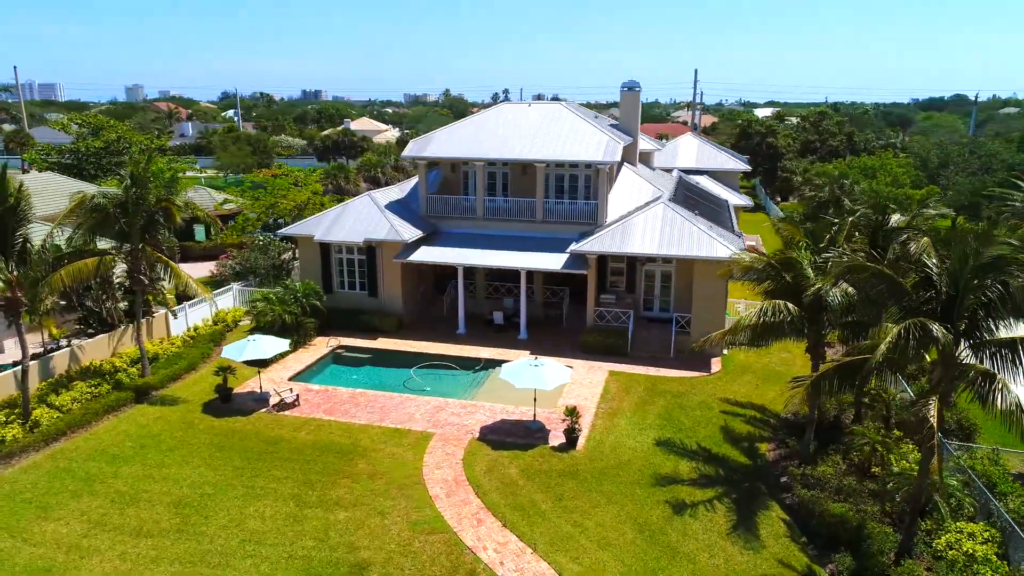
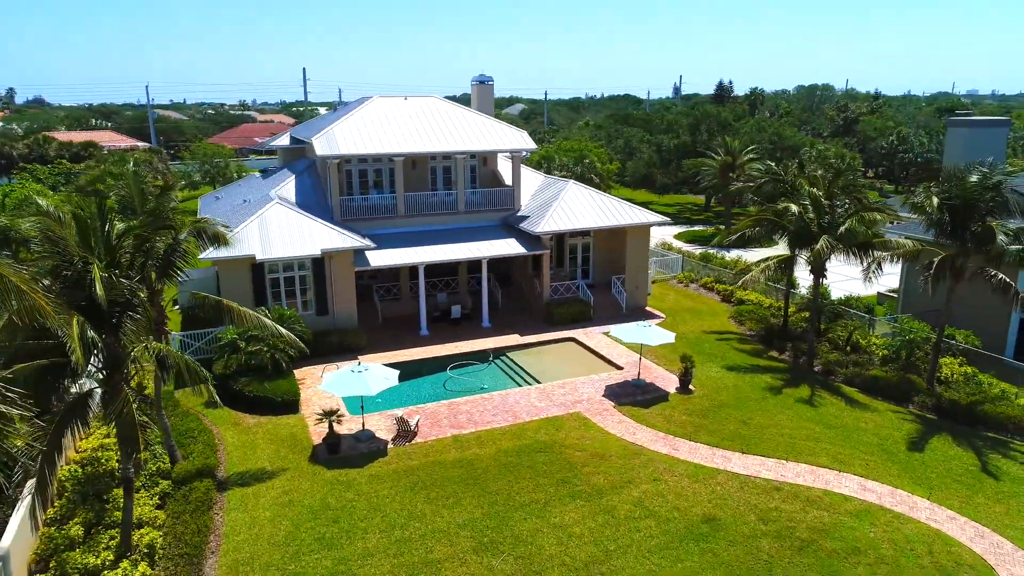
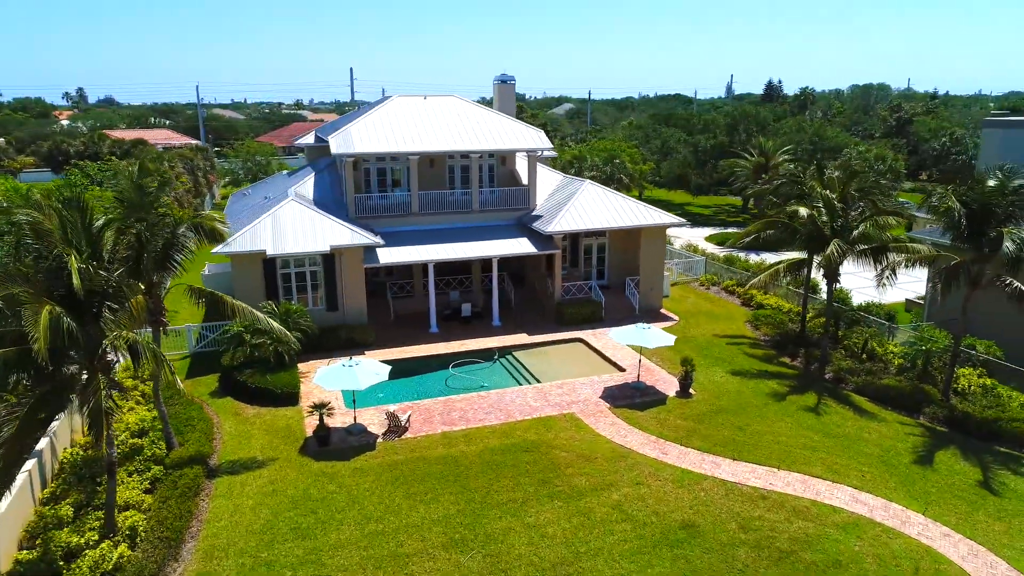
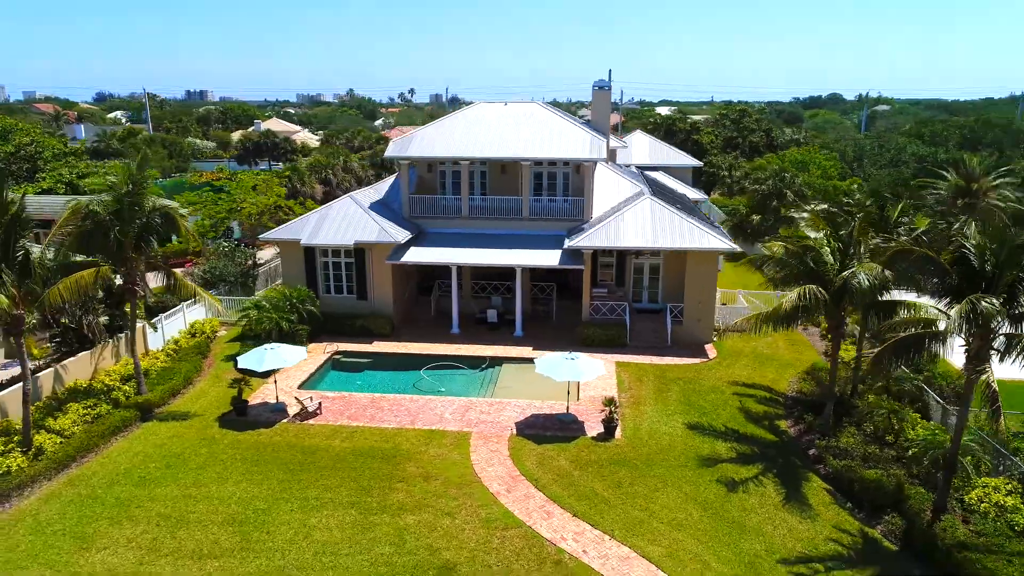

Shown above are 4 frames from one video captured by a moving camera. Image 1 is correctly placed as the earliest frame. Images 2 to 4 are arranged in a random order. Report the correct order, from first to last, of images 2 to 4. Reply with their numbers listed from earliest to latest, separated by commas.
4, 3, 2
